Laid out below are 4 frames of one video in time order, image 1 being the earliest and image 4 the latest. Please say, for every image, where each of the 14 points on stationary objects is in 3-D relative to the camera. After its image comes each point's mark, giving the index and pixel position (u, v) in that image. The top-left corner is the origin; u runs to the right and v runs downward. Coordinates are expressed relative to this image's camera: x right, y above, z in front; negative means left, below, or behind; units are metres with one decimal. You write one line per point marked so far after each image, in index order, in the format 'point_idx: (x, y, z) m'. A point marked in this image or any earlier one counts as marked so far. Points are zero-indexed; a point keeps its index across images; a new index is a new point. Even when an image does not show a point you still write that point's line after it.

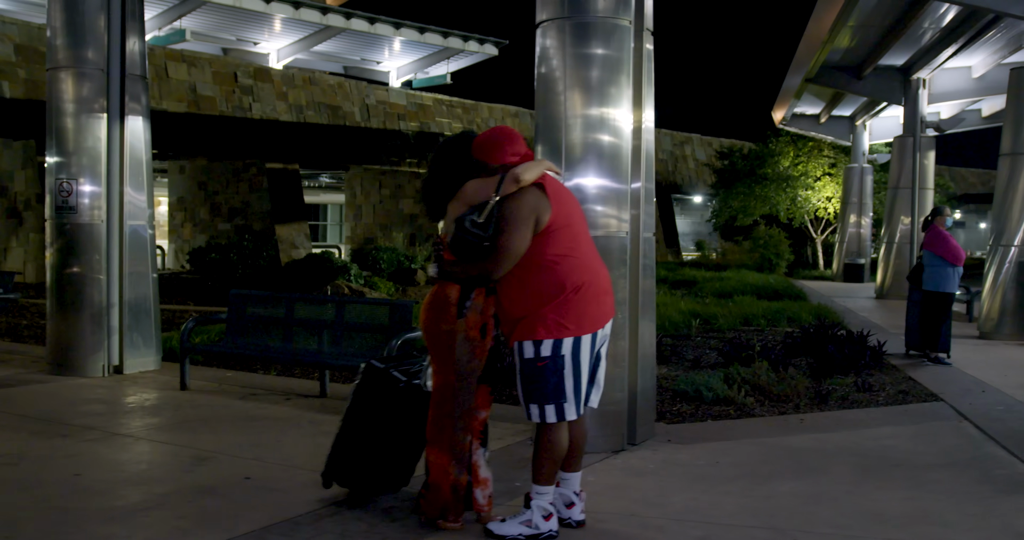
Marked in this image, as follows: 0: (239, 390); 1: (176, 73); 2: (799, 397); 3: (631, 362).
0: (-2.0, -0.9, +7.6) m
1: (-6.1, +3.6, +19.6) m
2: (+2.1, -0.9, +7.5) m
3: (+0.7, -0.5, +5.9) m
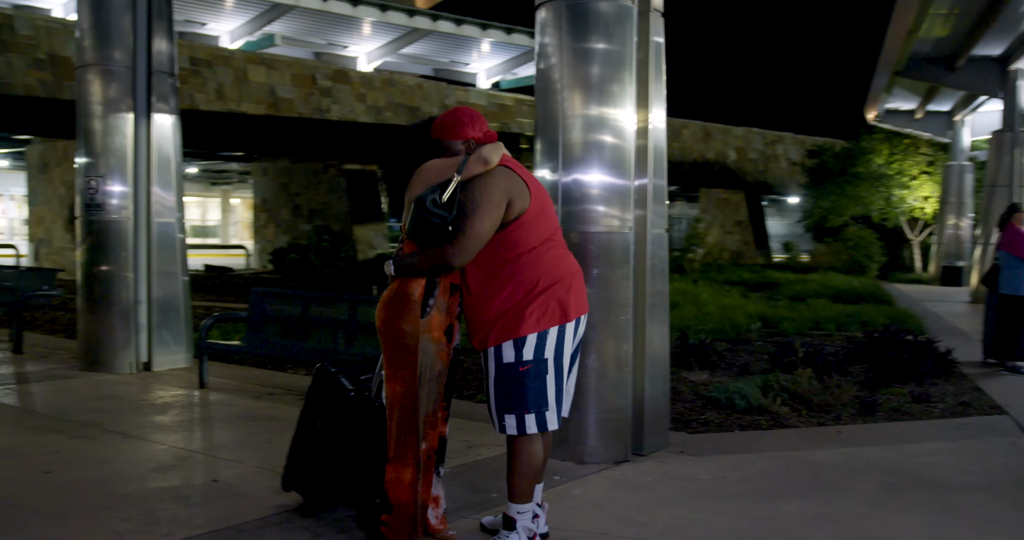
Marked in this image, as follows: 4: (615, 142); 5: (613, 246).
0: (-1.8, -0.8, +7.4) m
1: (-4.7, +3.6, +19.8) m
2: (+2.2, -0.9, +7.0) m
3: (+0.7, -0.5, +5.5) m
4: (+0.5, +0.6, +5.4) m
5: (+0.5, +0.1, +5.4) m
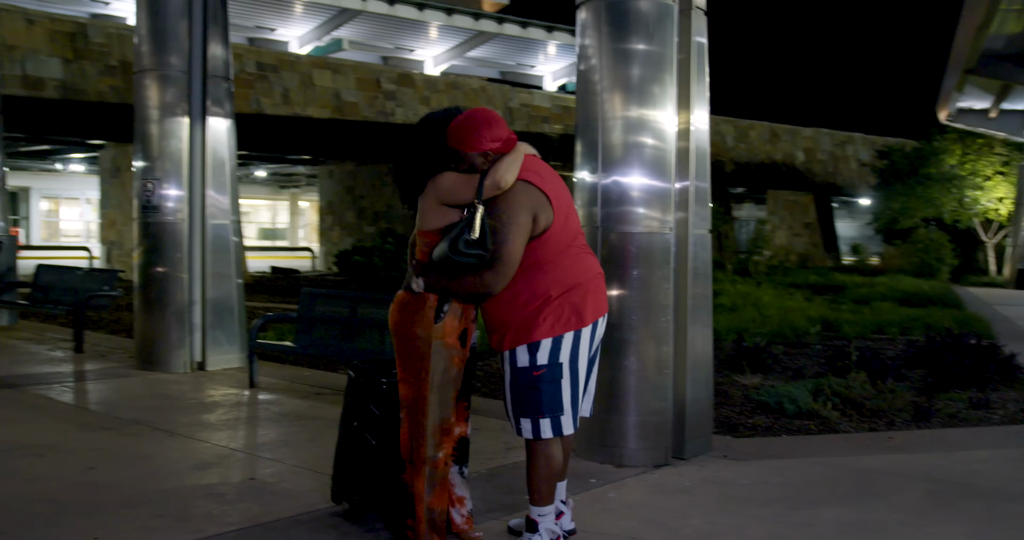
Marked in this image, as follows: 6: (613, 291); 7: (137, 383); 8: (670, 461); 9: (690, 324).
0: (-1.5, -0.8, +7.5) m
1: (-3.6, +3.6, +20.0) m
2: (+2.5, -0.9, +6.9) m
3: (+0.9, -0.5, +5.4) m
4: (+0.7, +0.6, +5.3) m
5: (+0.7, +0.1, +5.3) m
6: (+0.5, -0.1, +5.3) m
7: (-2.7, -0.8, +7.6) m
8: (+0.8, -1.0, +5.4) m
9: (+0.9, -0.3, +5.4) m
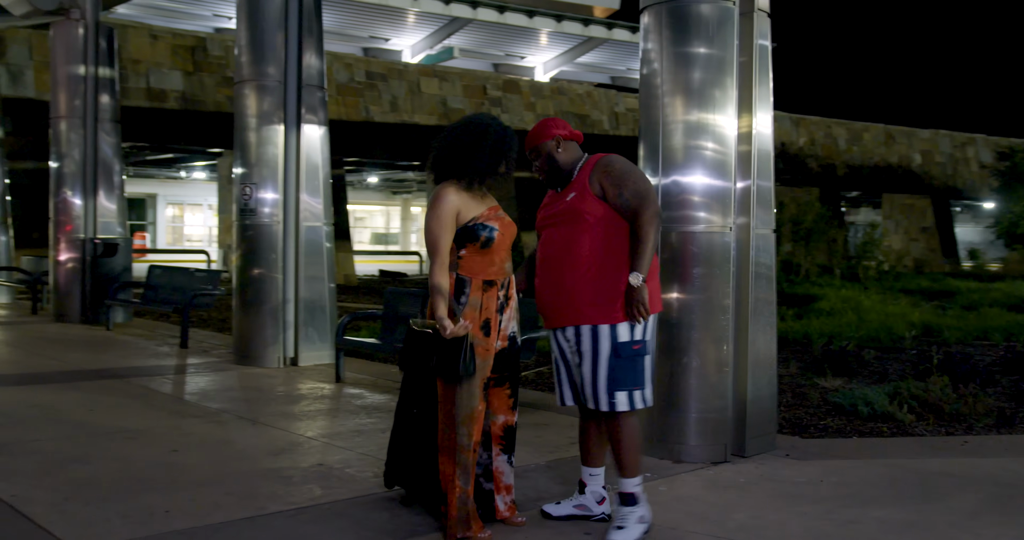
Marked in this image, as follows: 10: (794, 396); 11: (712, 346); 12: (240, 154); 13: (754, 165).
0: (-0.9, -0.8, +7.8) m
1: (-1.6, +3.5, +20.5) m
2: (+3.0, -0.9, +6.7) m
3: (+1.2, -0.5, +5.5) m
4: (+1.0, +0.6, +5.4) m
5: (+1.0, +0.1, +5.4) m
6: (+0.8, -0.1, +5.4) m
7: (-2.1, -0.8, +8.0) m
8: (+1.1, -1.0, +5.5) m
9: (+1.2, -0.3, +5.5) m
10: (+2.0, -0.9, +7.5) m
11: (+1.0, -0.4, +5.4) m
12: (-2.2, +1.0, +8.6) m
13: (+1.3, +0.6, +5.5) m
